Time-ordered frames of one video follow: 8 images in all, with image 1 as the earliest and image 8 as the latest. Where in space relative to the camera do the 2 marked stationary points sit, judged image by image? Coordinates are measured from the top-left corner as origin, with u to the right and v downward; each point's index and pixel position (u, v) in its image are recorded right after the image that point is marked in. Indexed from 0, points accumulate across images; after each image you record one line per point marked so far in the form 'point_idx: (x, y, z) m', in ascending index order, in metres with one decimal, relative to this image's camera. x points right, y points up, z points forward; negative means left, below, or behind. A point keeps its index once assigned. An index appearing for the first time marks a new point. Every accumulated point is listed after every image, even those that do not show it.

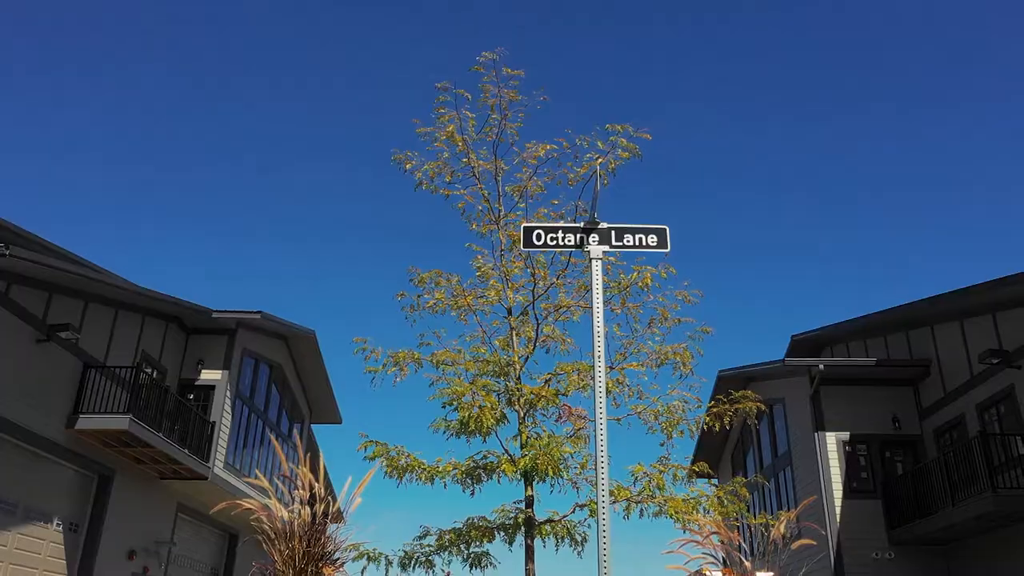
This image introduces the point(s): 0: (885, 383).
0: (+7.5, -1.9, +16.7) m
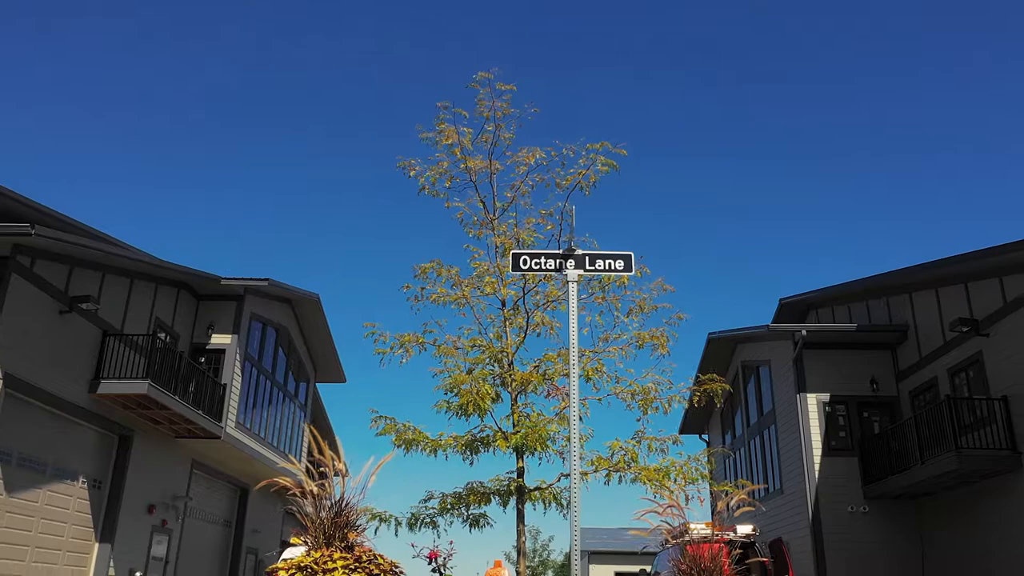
0: (+7.5, -1.3, +17.6) m
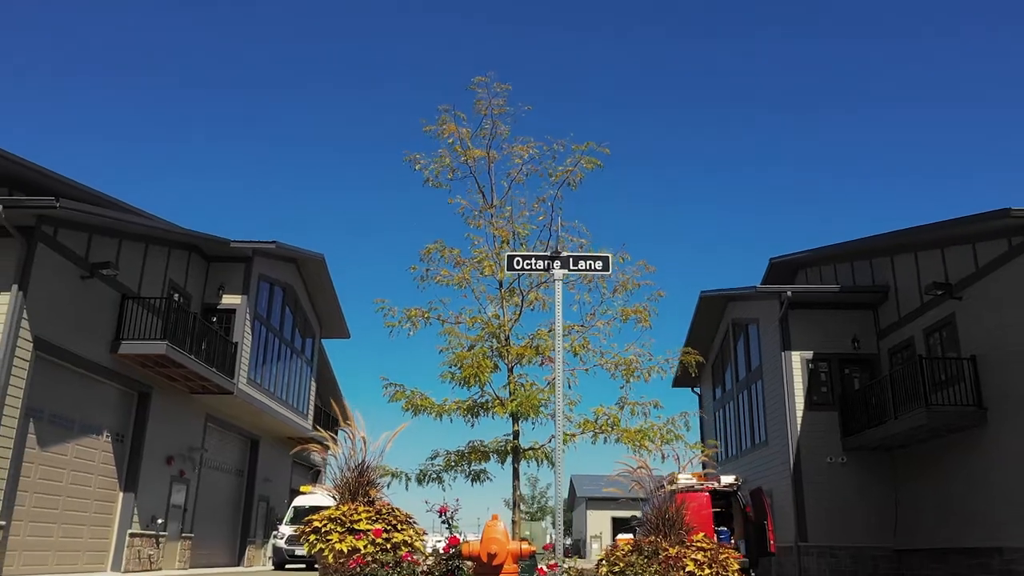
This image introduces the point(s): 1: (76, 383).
0: (+7.4, -0.4, +18.4) m
1: (-7.6, -1.7, +14.5) m
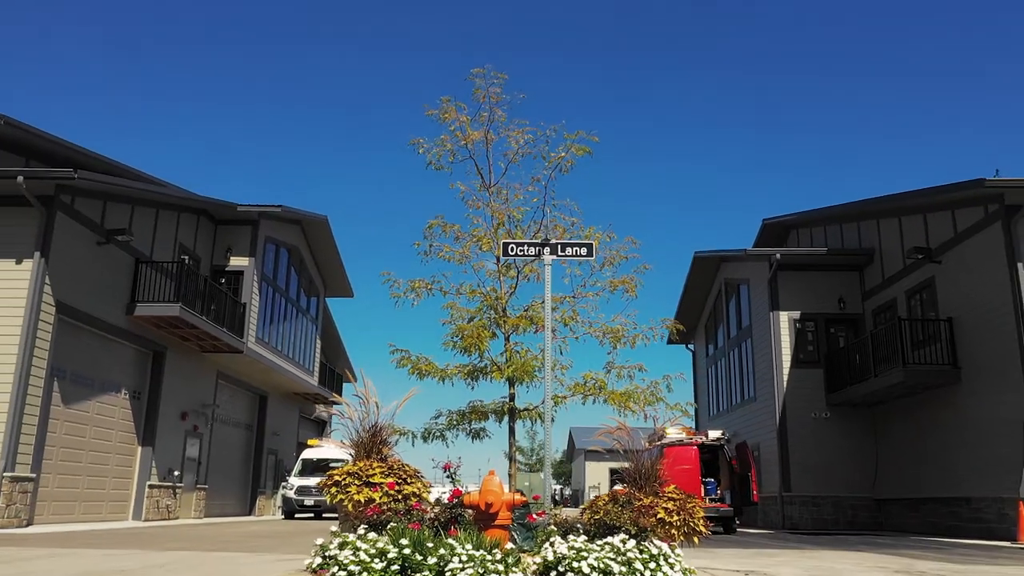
0: (+7.4, +0.4, +19.0) m
1: (-7.6, -1.0, +15.3) m
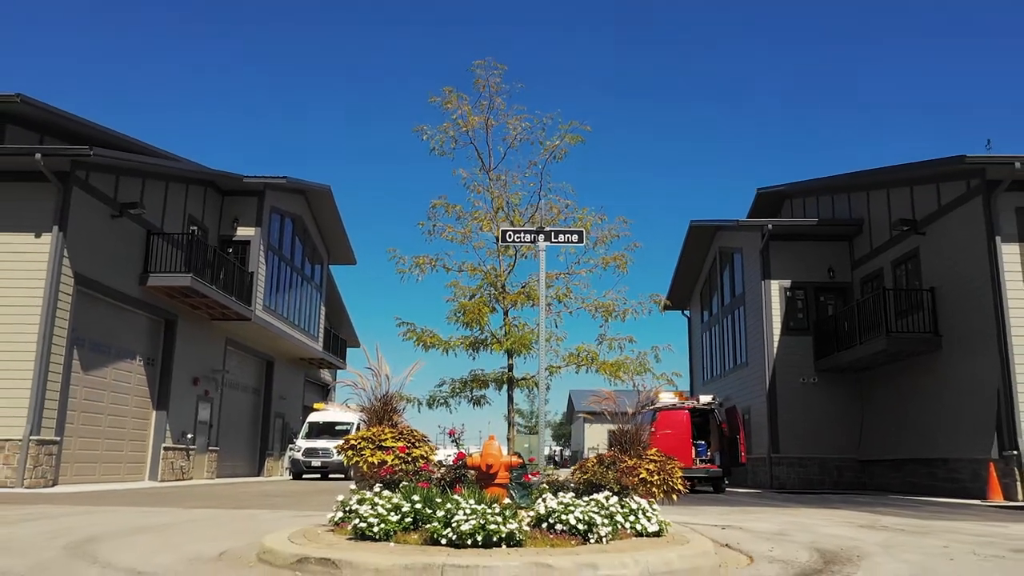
0: (+7.4, +1.2, +19.6) m
1: (-7.6, -0.5, +15.9) m
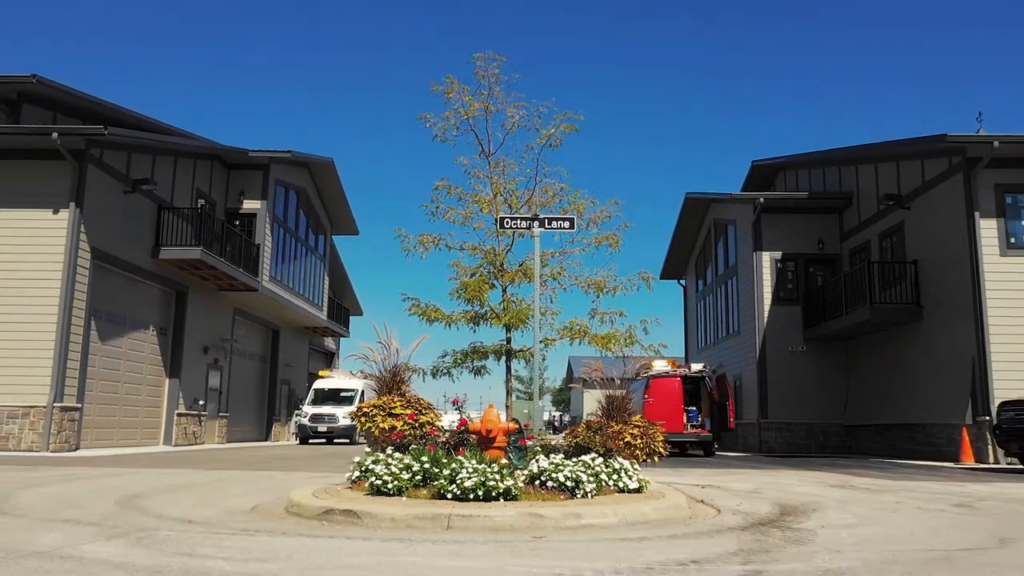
0: (+7.4, +1.8, +20.1) m
1: (-7.7, +0.1, +16.5) m
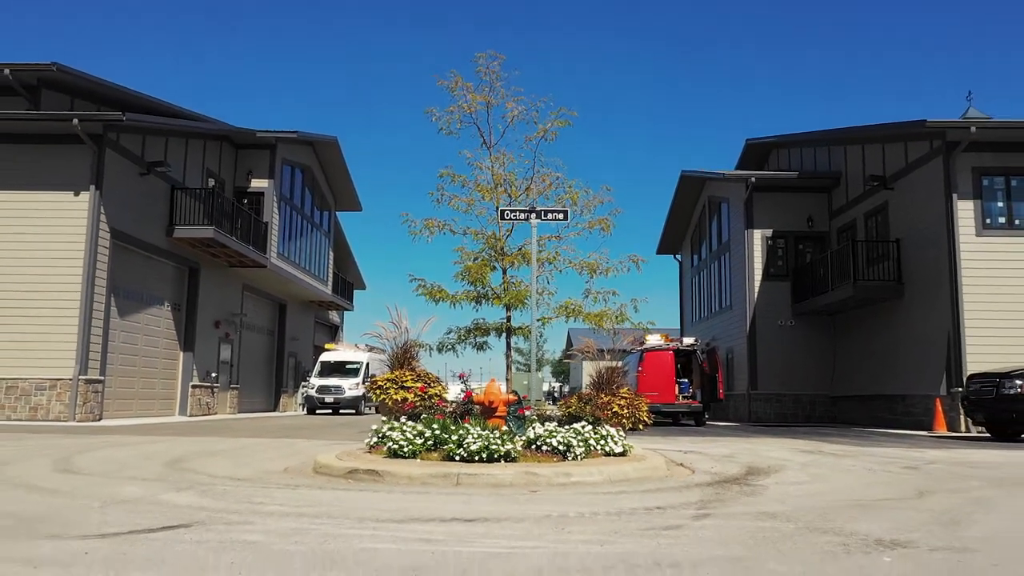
0: (+7.3, +2.4, +20.8) m
1: (-7.7, +0.5, +17.3) m
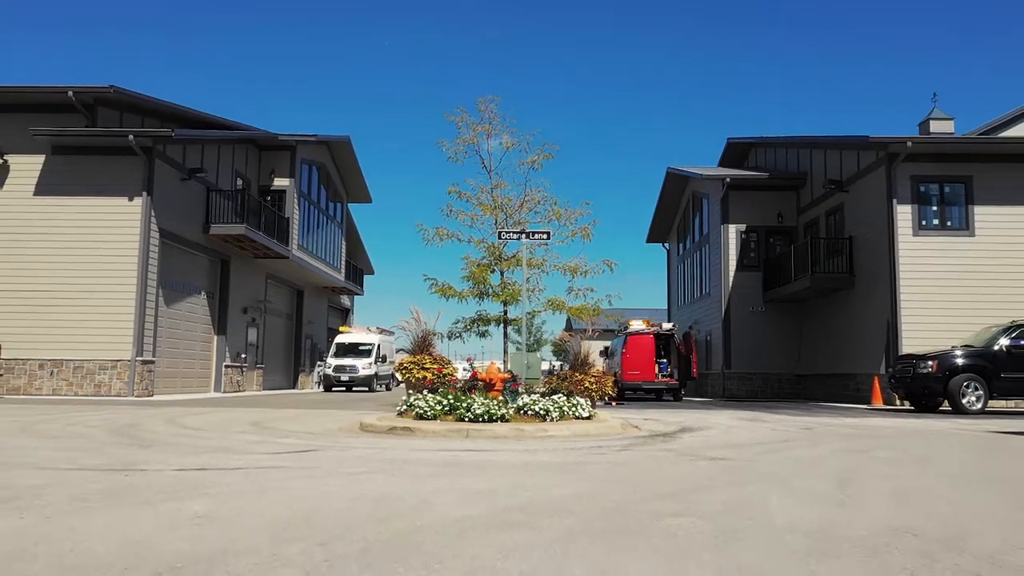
0: (+7.3, +2.7, +23.0) m
1: (-7.7, +0.7, +19.5) m
